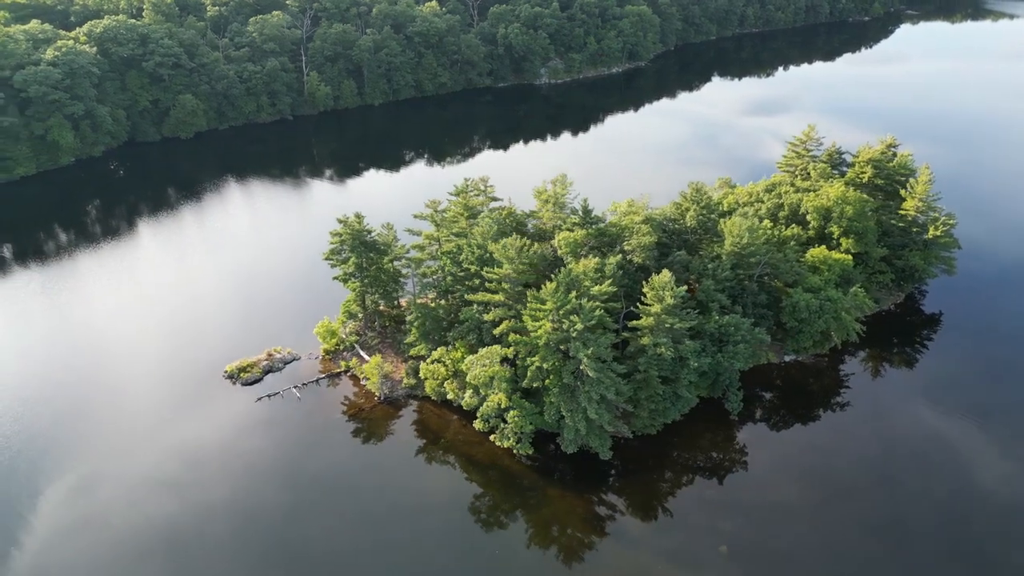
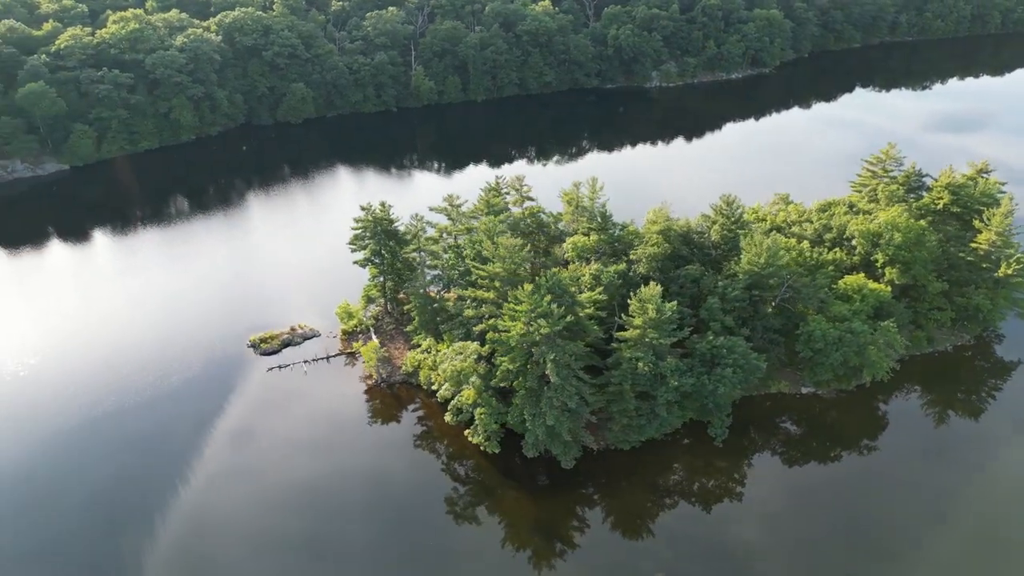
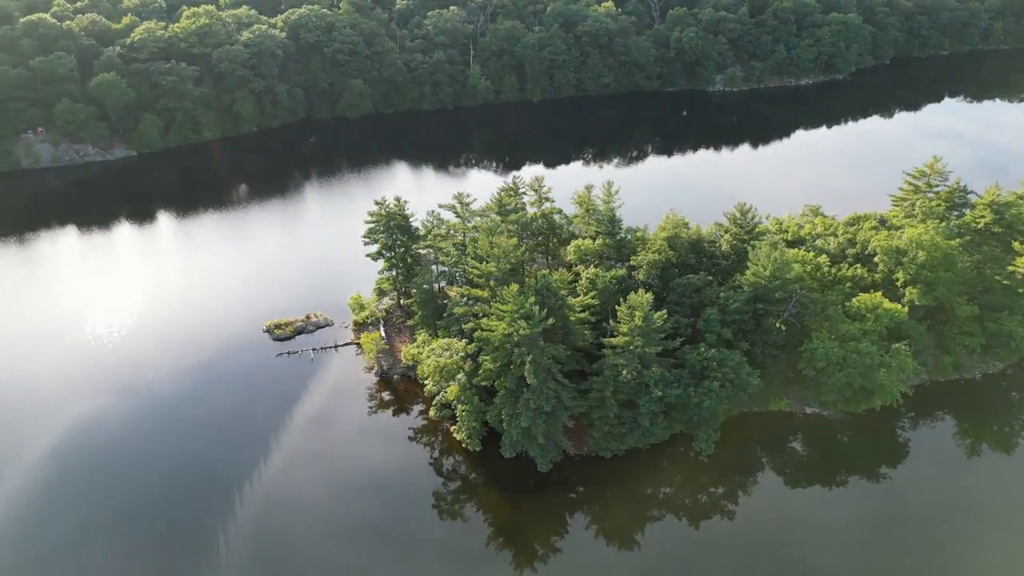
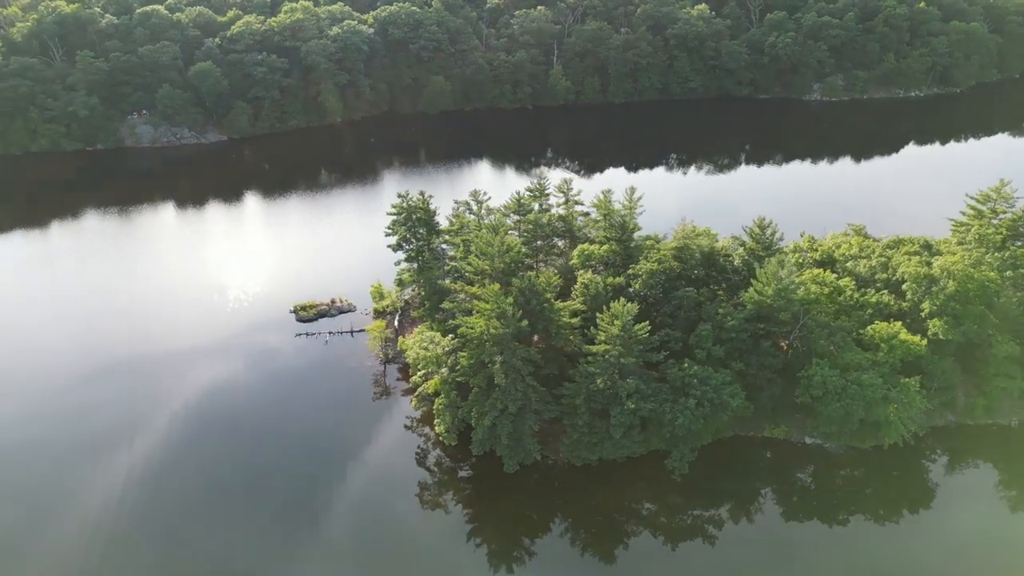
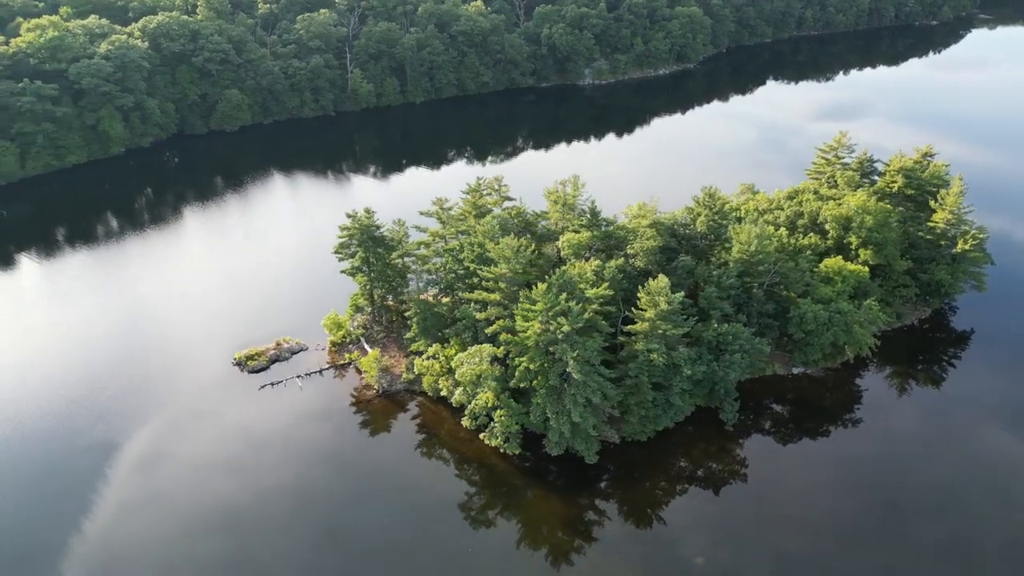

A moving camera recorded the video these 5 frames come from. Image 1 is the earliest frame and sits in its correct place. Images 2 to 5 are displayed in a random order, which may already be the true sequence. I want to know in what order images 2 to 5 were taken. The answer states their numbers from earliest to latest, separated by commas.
5, 2, 3, 4
